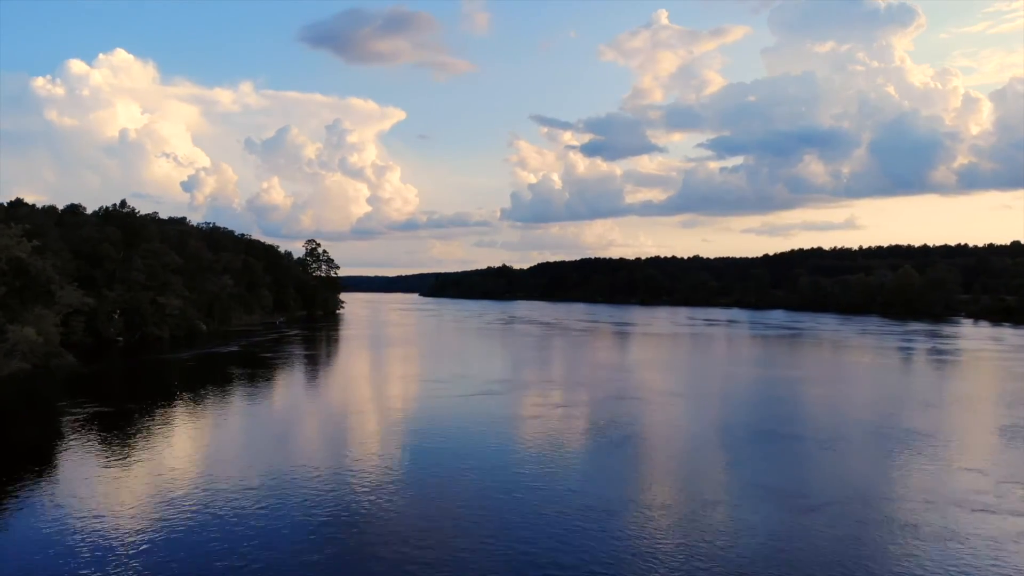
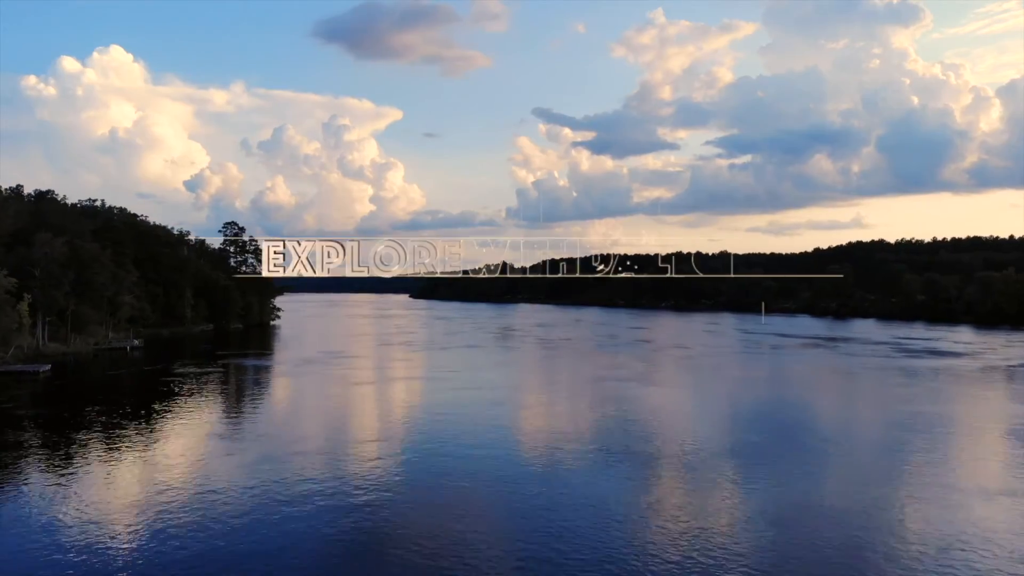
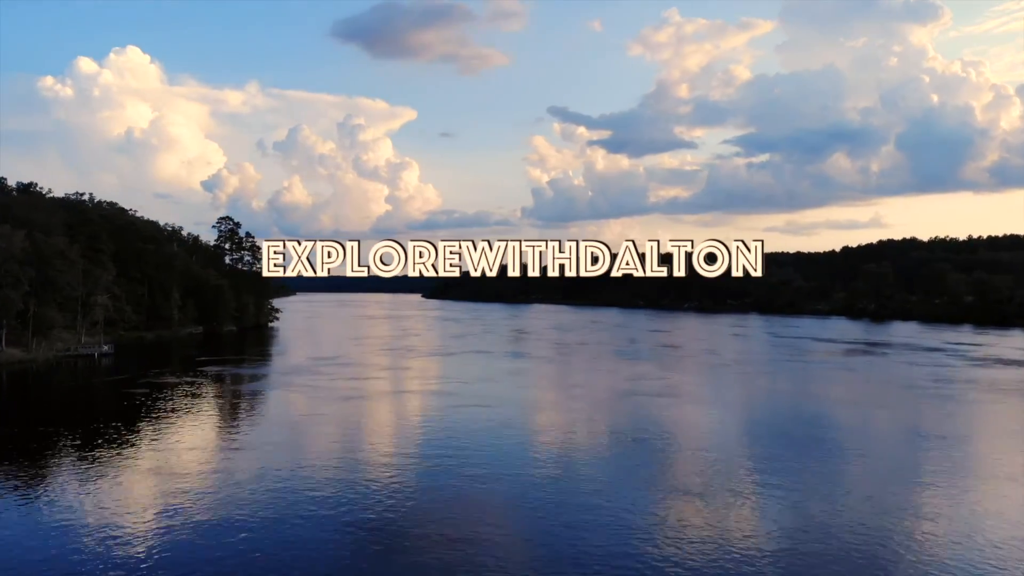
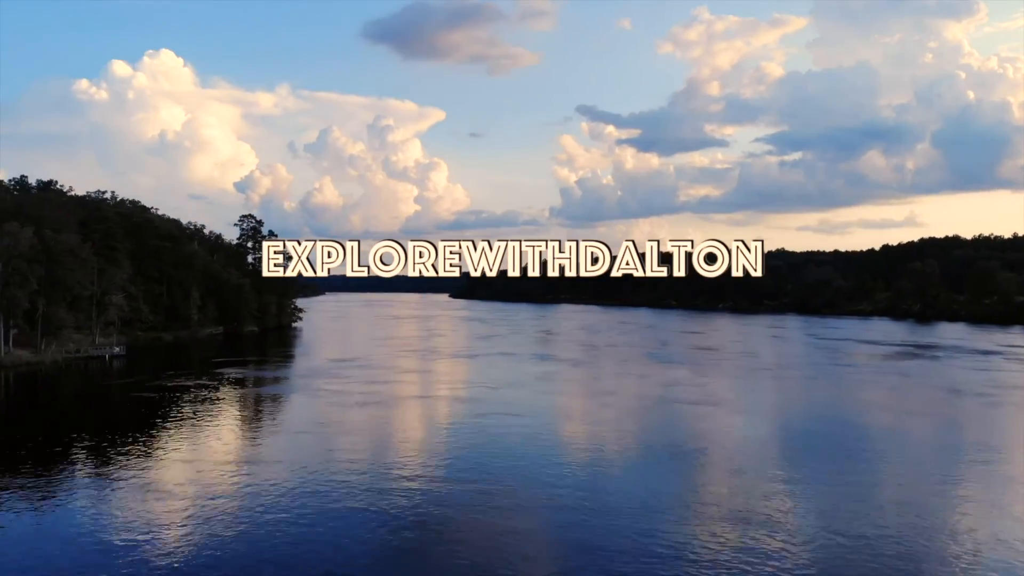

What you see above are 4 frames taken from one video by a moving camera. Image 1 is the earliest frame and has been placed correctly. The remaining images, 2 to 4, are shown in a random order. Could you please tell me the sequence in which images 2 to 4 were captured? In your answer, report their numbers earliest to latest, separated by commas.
2, 3, 4
